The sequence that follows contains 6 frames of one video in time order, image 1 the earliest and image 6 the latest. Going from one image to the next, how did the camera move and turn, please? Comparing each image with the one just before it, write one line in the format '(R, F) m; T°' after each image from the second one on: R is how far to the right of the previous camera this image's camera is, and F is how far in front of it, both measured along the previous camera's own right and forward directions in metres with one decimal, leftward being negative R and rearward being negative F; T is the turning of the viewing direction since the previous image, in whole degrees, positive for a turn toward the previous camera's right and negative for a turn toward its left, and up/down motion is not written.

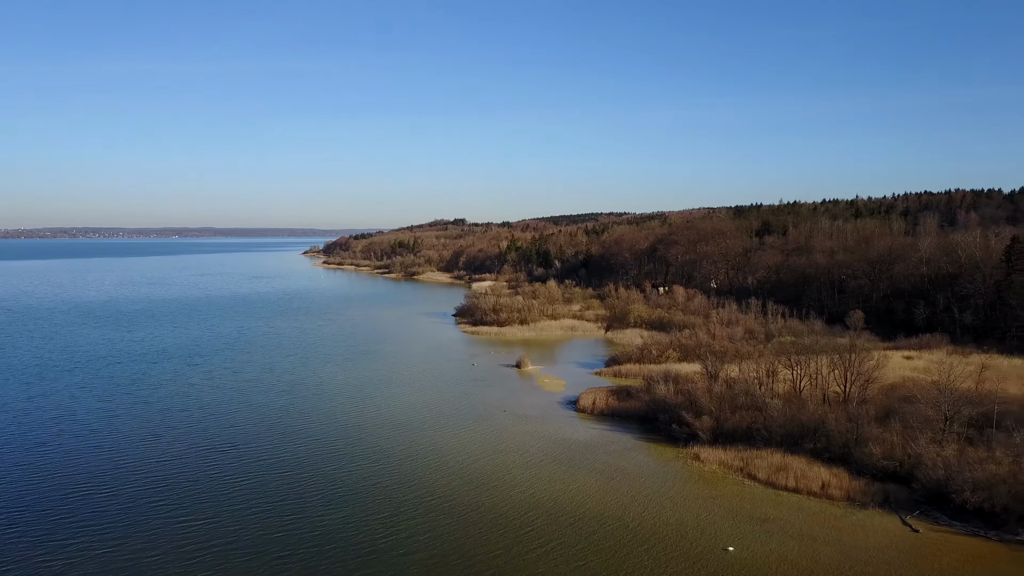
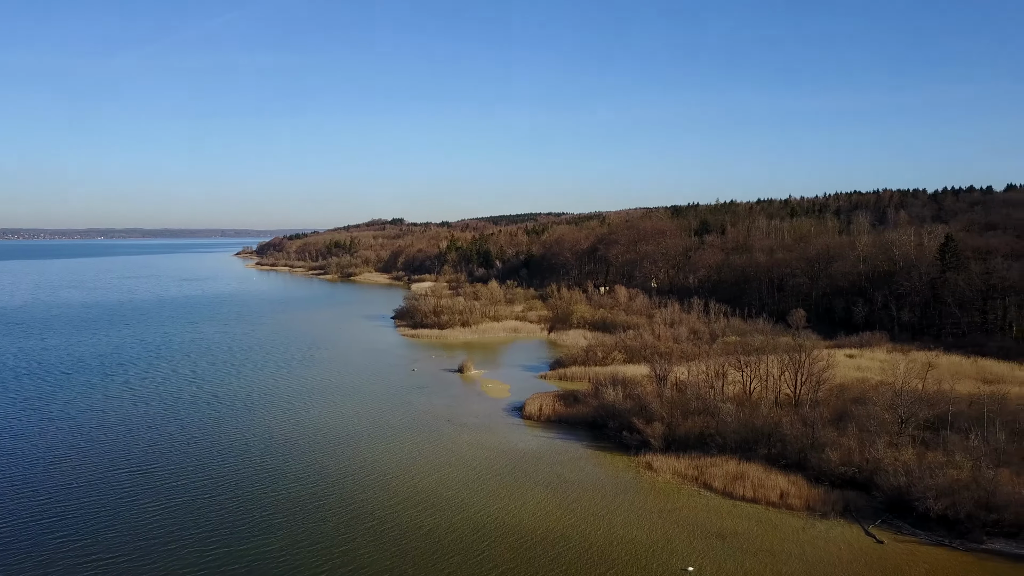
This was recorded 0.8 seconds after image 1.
(-0.1, +1.3) m; +4°
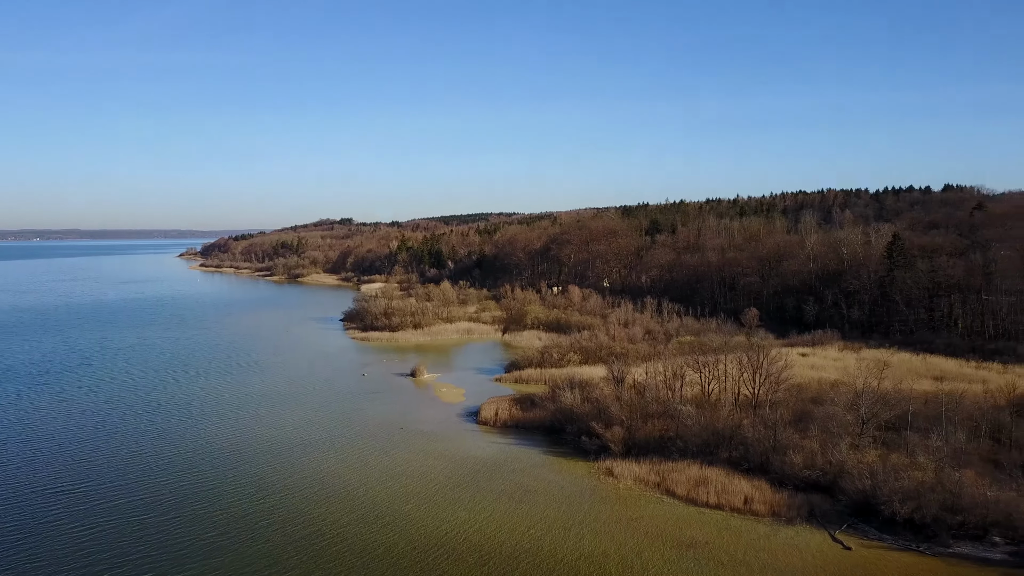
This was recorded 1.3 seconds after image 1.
(-0.1, +0.8) m; +3°
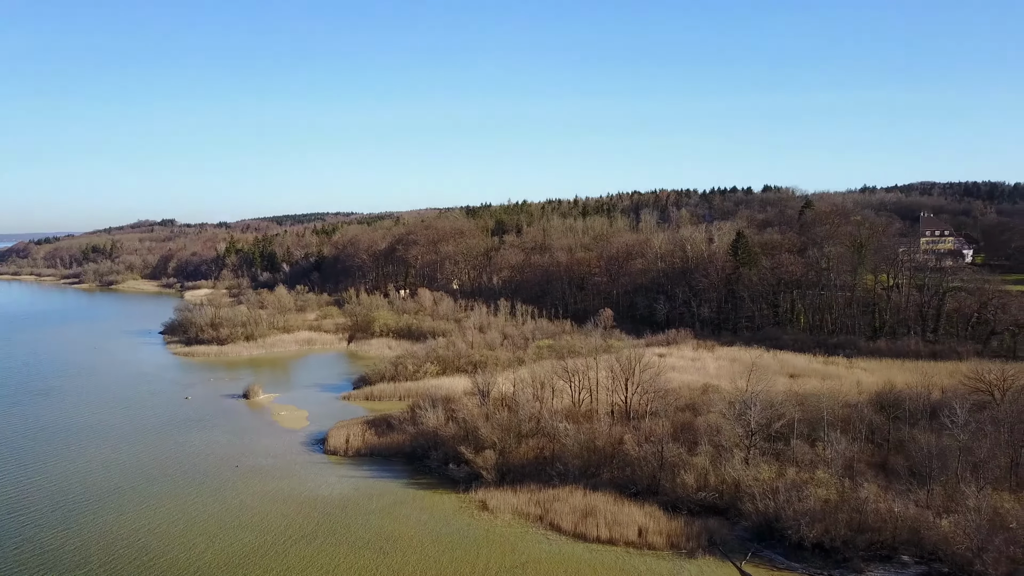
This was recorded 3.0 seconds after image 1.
(-0.3, +2.9) m; +11°
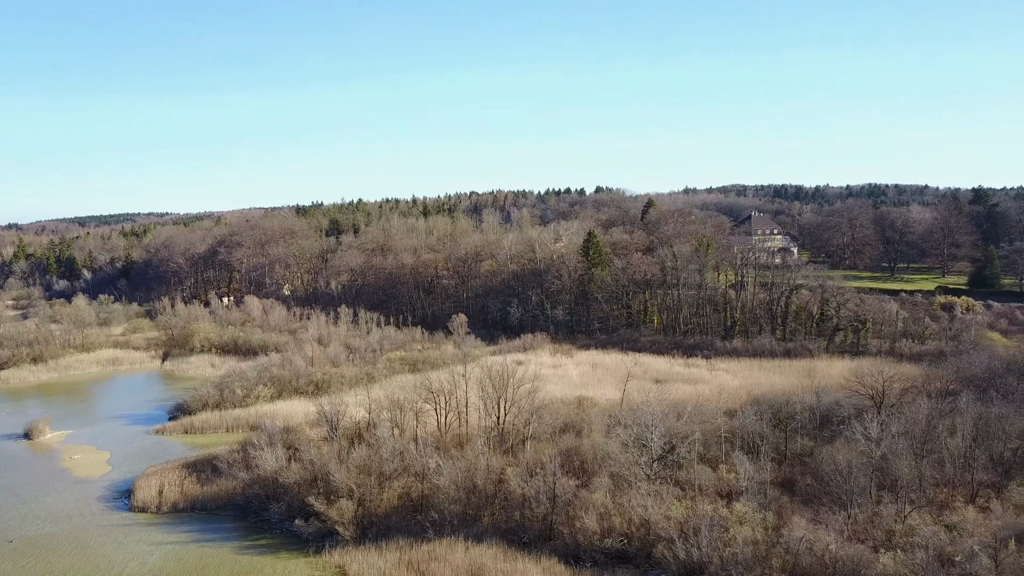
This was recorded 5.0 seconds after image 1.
(-0.5, +3.4) m; +12°
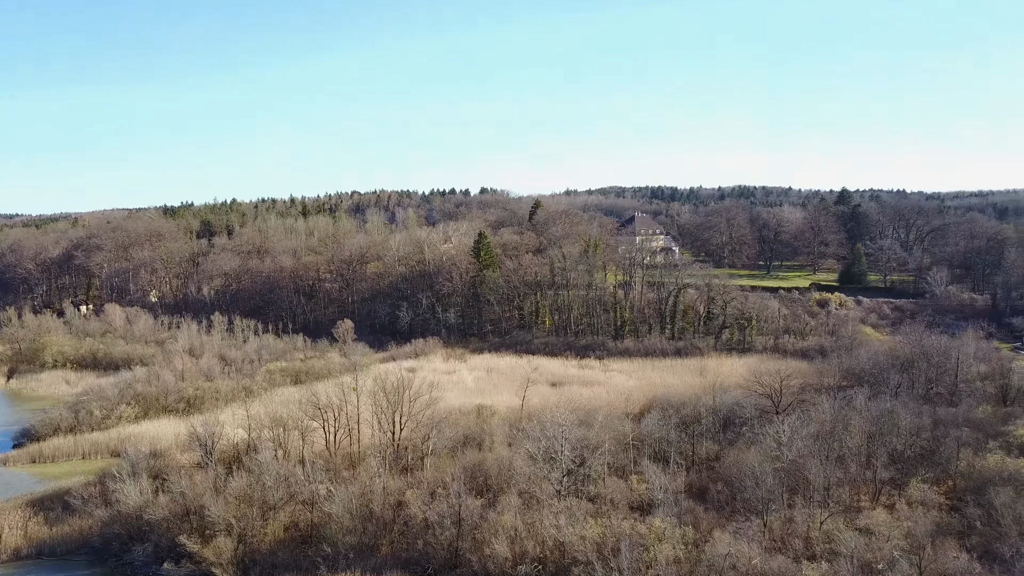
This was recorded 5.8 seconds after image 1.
(-0.3, +1.3) m; +8°
